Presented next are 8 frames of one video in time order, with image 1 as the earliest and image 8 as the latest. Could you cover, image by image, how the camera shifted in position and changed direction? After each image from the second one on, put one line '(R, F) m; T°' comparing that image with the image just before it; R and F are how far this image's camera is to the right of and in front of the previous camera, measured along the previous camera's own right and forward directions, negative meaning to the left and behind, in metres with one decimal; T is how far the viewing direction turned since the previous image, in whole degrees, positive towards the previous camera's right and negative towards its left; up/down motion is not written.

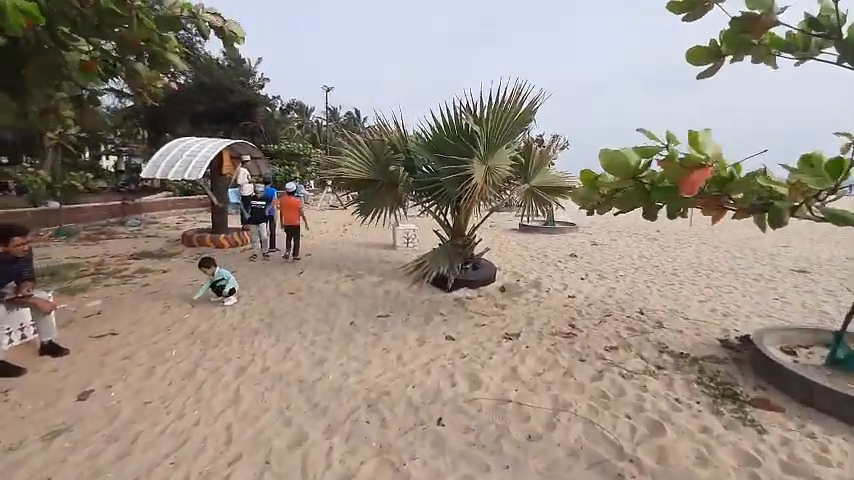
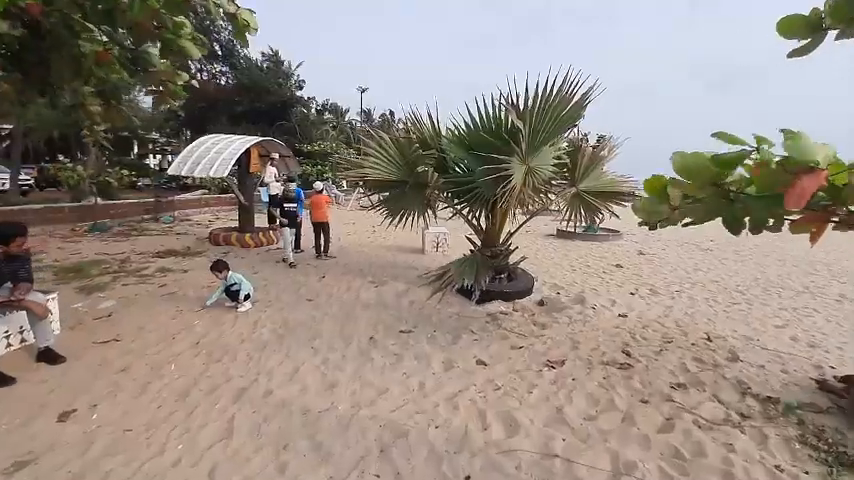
(0.0, +0.6) m; -4°
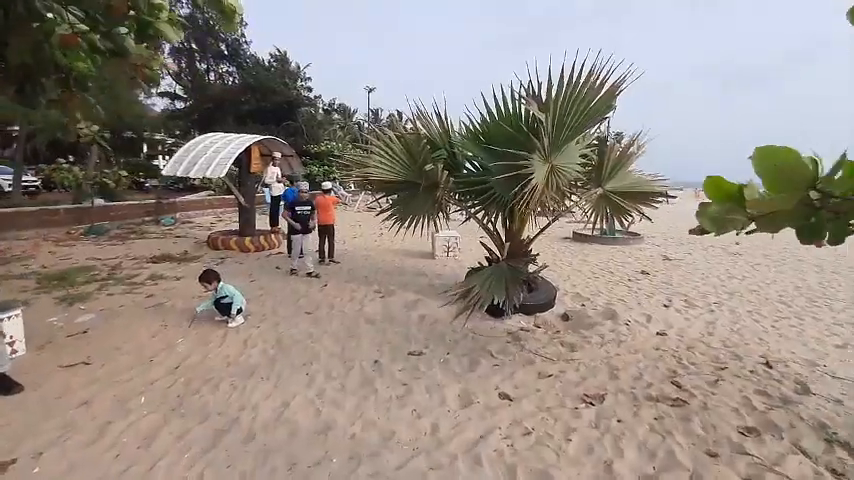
(0.0, +0.6) m; -1°
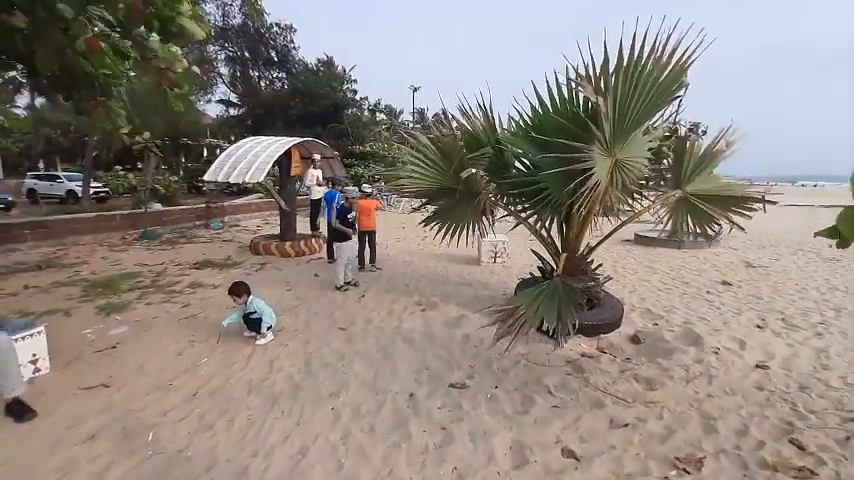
(0.0, +0.6) m; -6°
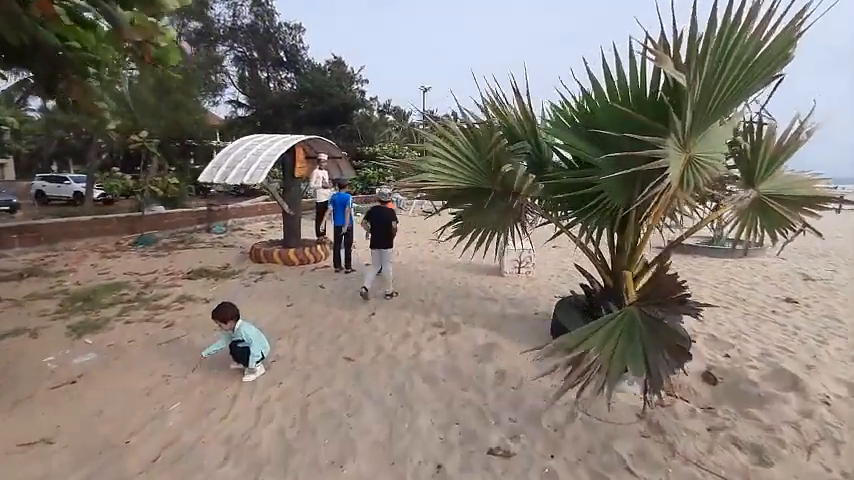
(-0.1, +0.8) m; -1°
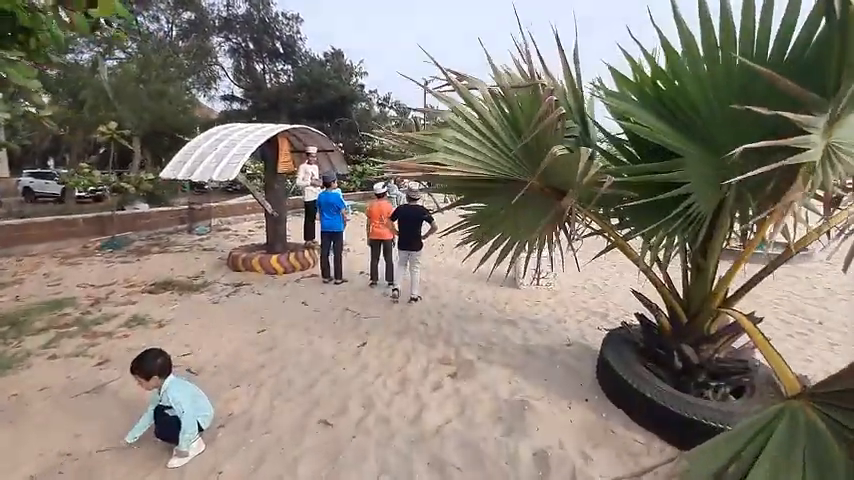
(0.0, +1.1) m; 0°
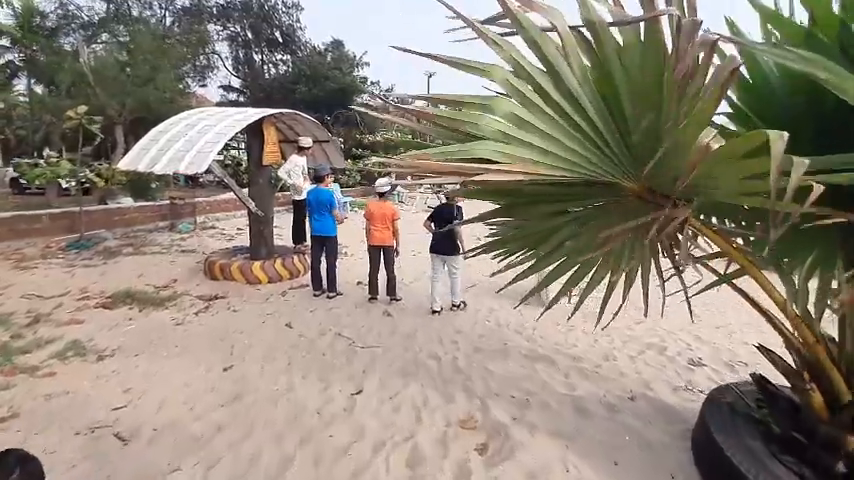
(-0.1, +1.0) m; 0°
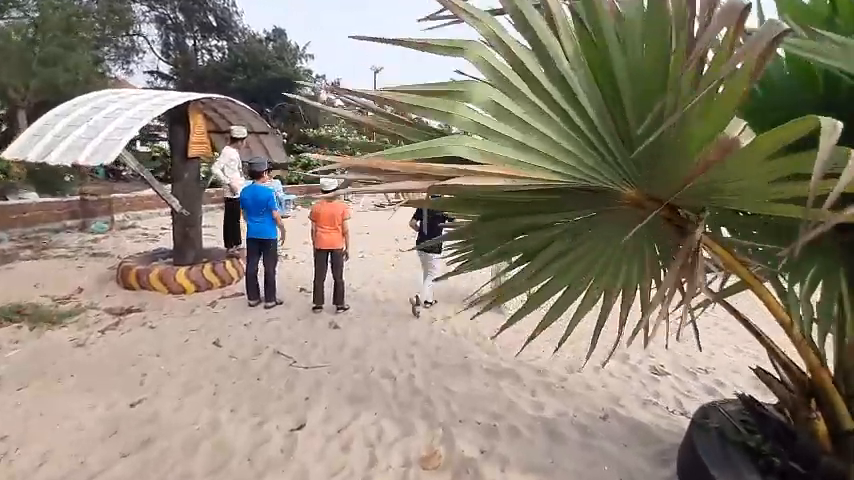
(0.0, +0.4) m; +7°
